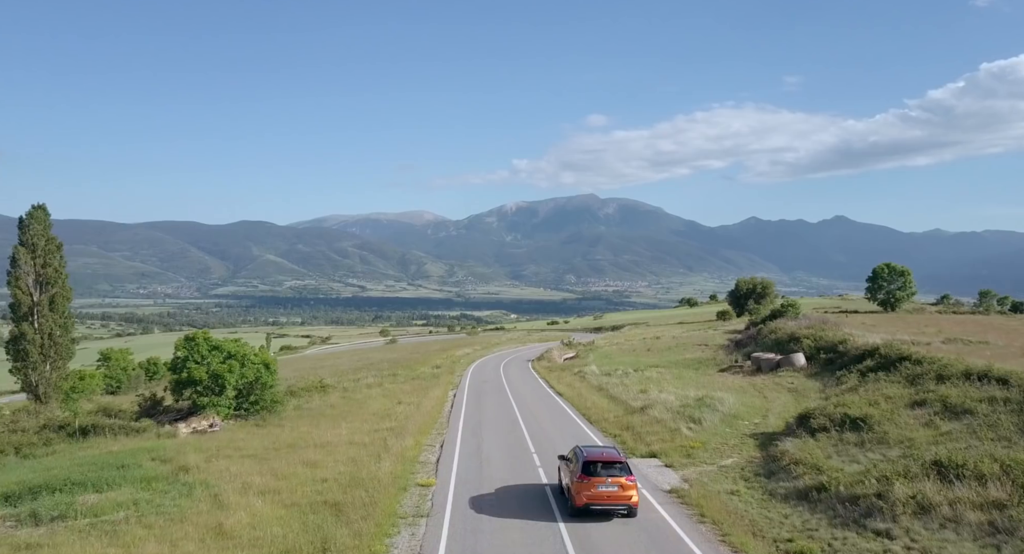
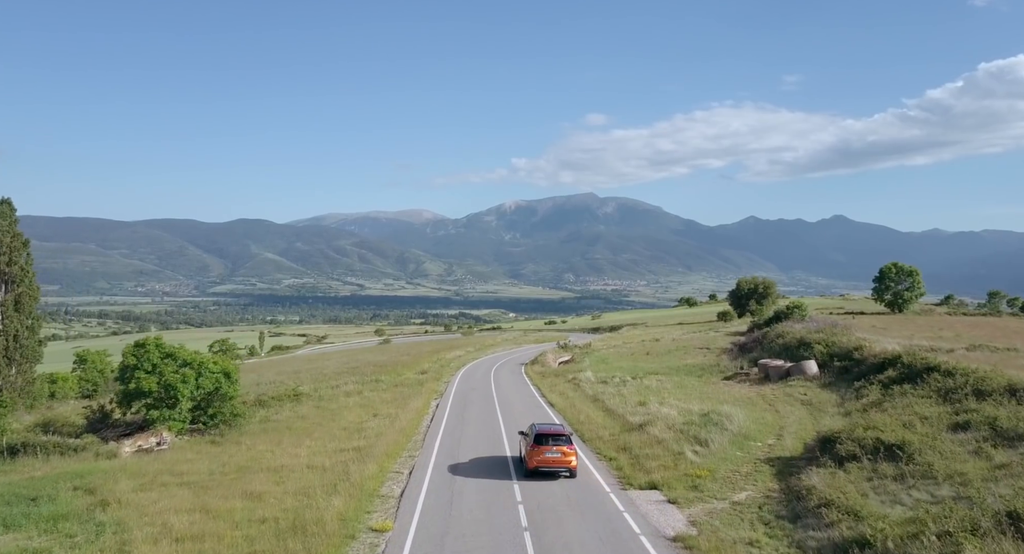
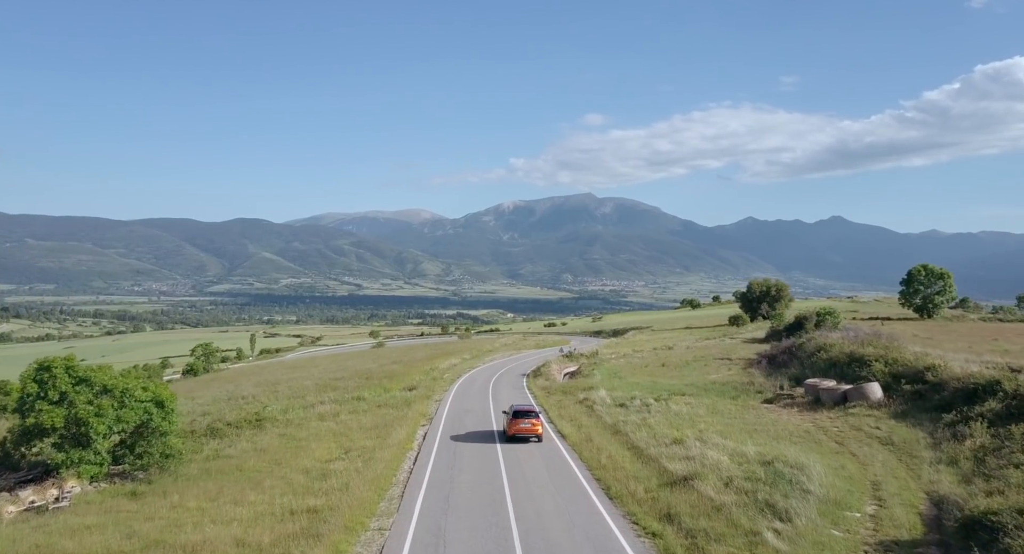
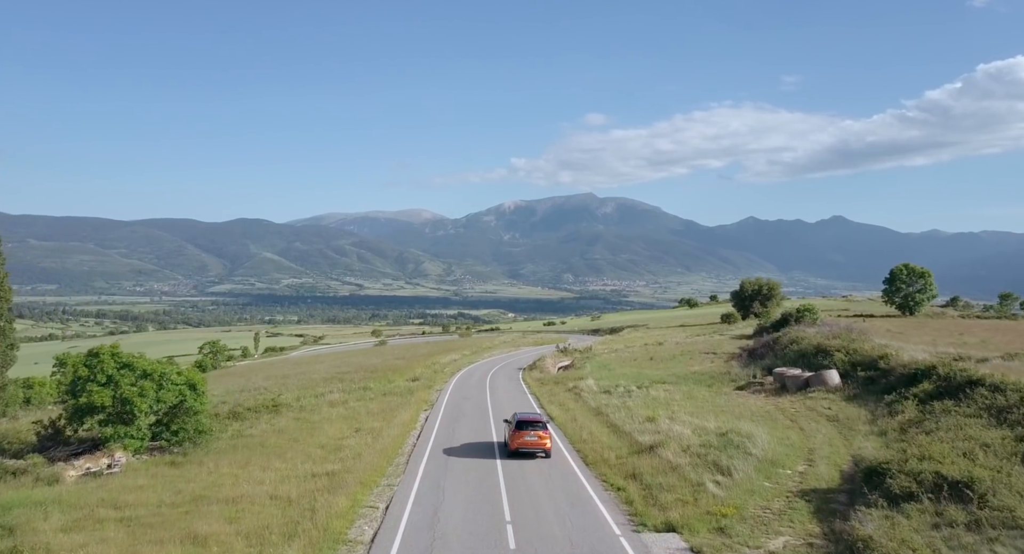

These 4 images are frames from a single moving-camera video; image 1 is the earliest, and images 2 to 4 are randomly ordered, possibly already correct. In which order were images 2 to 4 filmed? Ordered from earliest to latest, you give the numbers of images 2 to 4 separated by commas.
2, 4, 3
